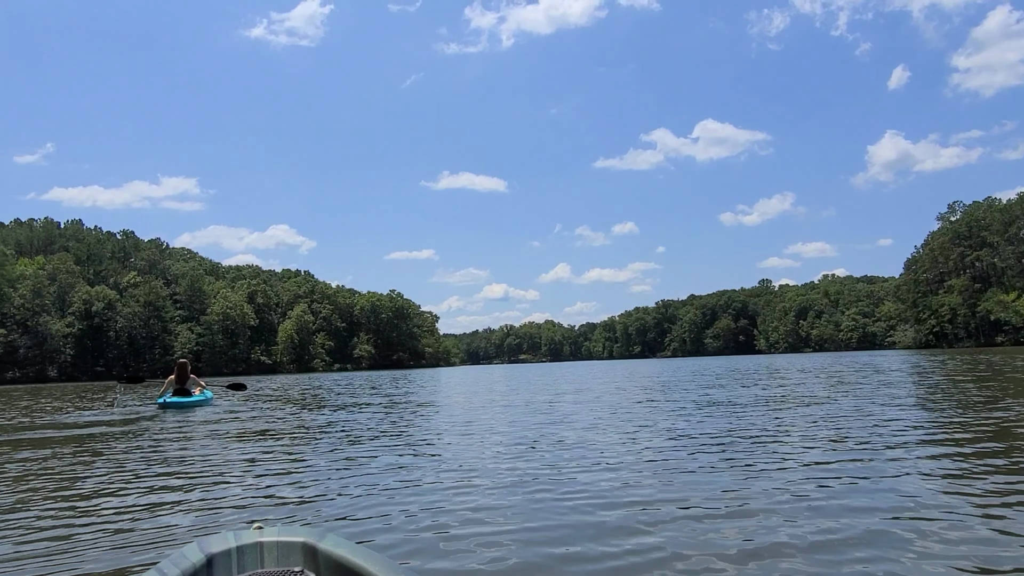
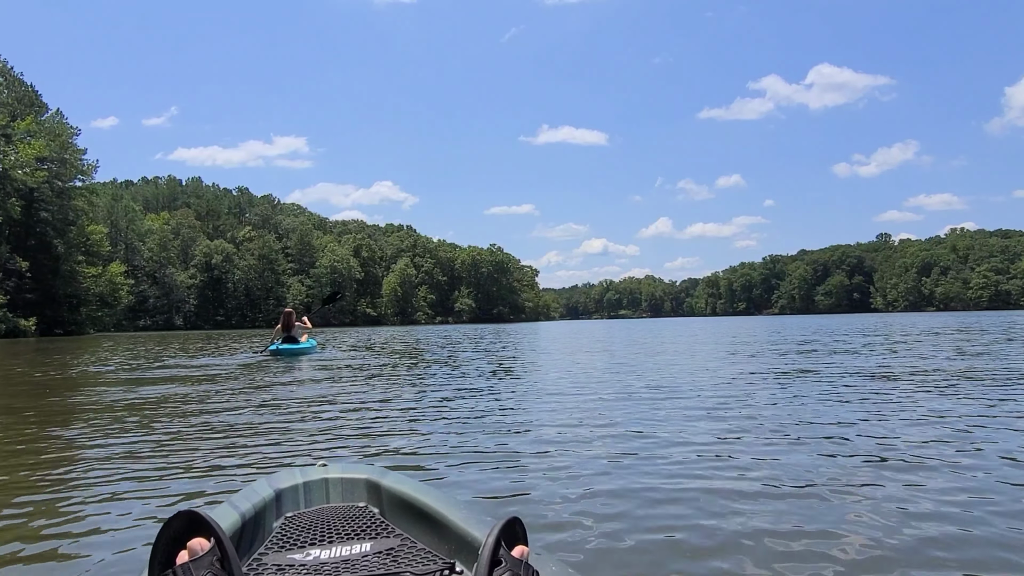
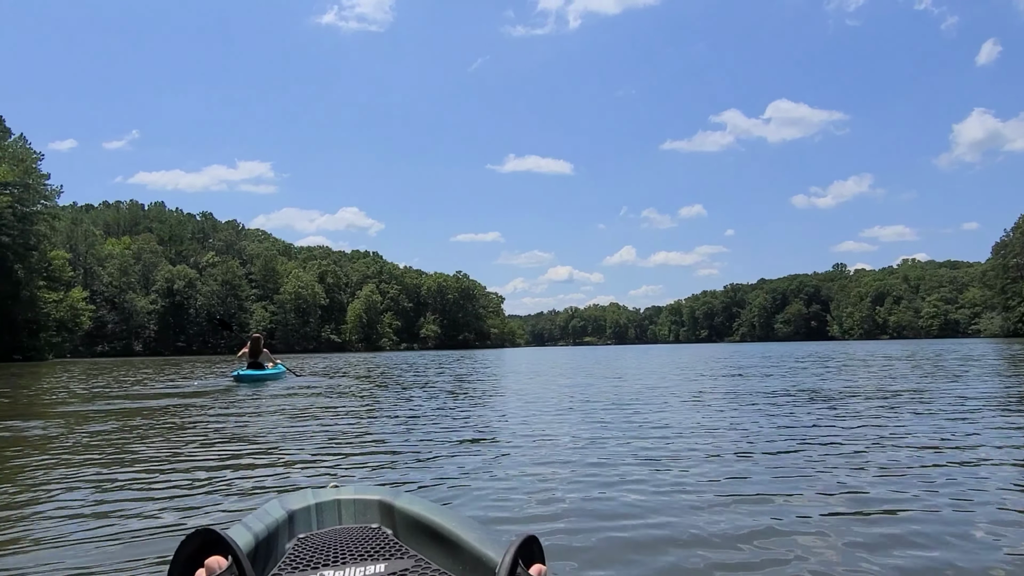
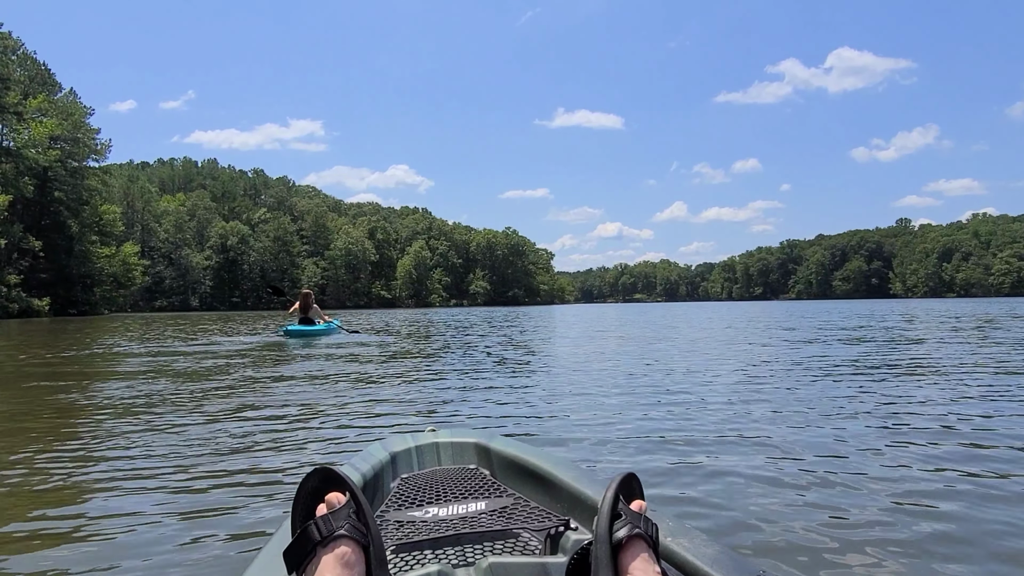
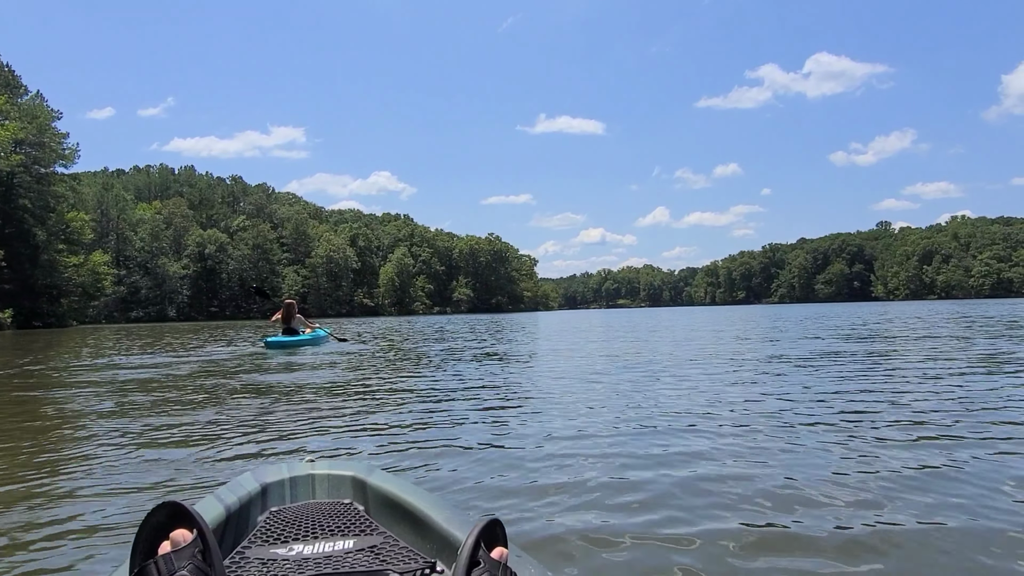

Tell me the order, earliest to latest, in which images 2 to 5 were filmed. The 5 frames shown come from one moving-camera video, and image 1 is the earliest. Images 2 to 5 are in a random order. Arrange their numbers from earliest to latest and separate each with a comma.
3, 2, 4, 5
